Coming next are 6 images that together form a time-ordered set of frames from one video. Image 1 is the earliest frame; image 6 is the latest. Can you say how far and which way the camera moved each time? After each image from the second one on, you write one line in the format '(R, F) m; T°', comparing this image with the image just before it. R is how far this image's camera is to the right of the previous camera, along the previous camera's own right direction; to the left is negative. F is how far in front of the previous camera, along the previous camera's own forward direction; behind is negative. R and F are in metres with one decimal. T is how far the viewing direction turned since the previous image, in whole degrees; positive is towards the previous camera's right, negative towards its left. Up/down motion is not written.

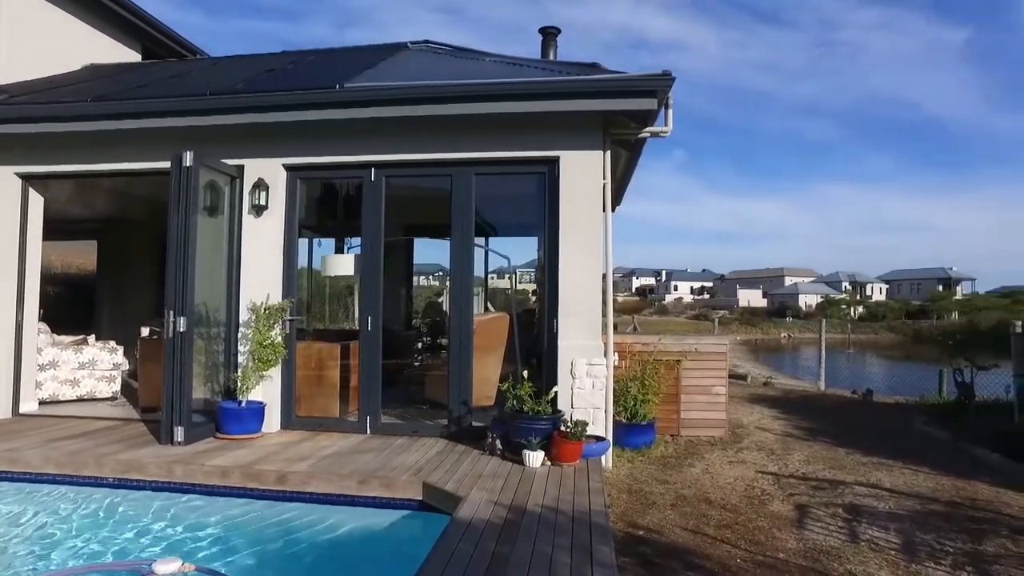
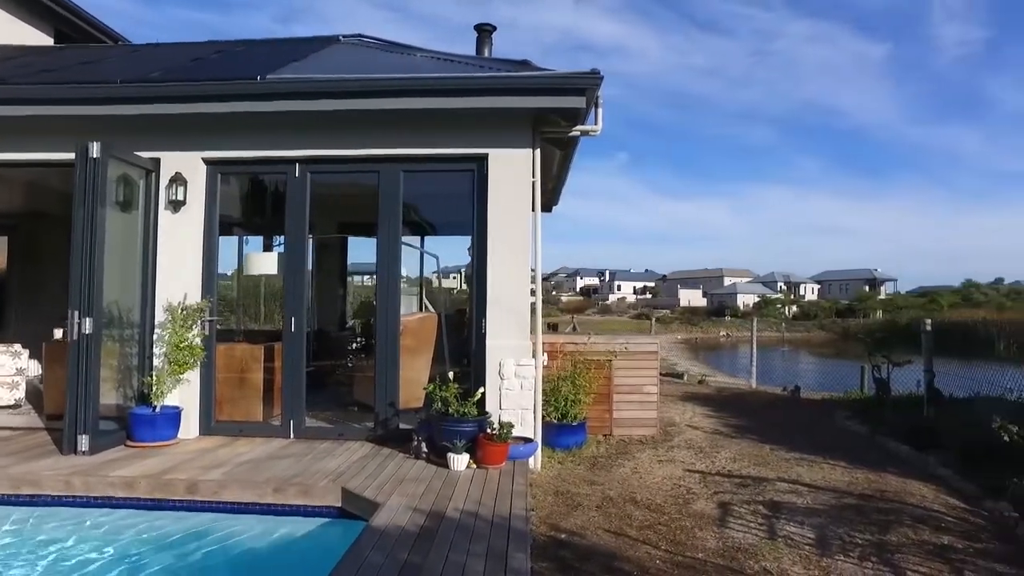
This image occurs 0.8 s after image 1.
(+0.1, +0.1) m; +4°
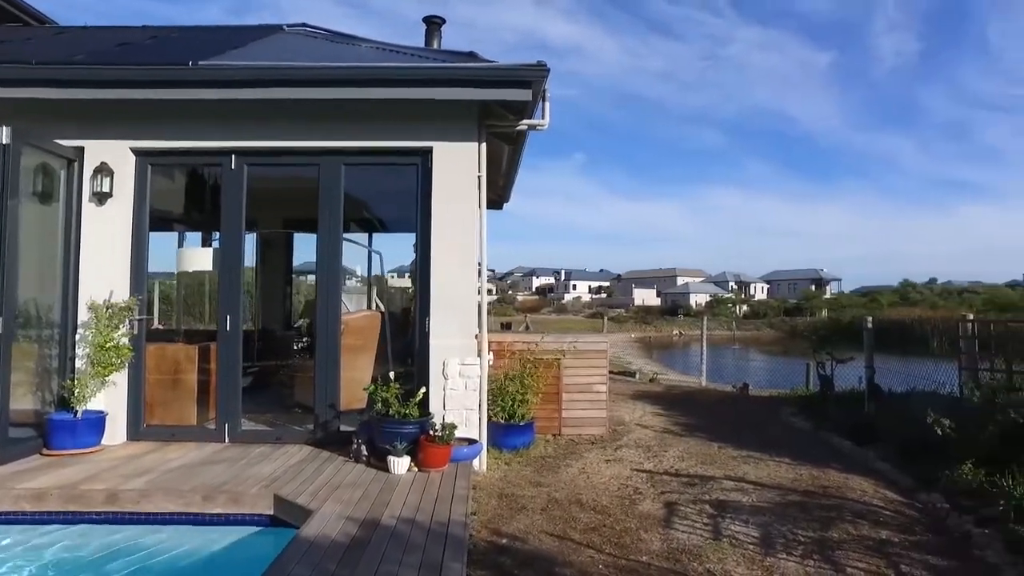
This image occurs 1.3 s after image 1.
(+0.1, +0.1) m; +4°
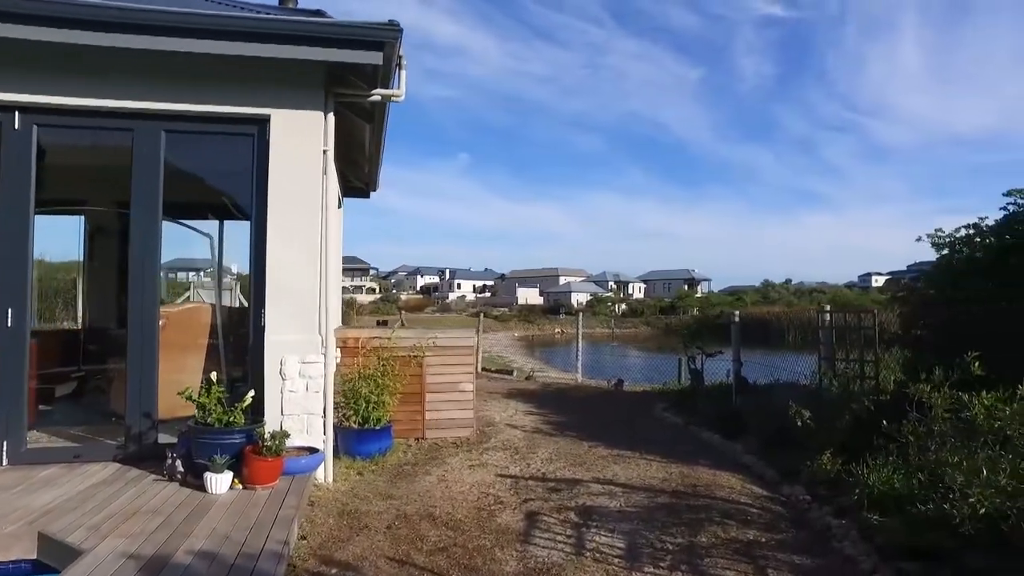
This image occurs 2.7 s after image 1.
(+0.2, +0.5) m; +9°
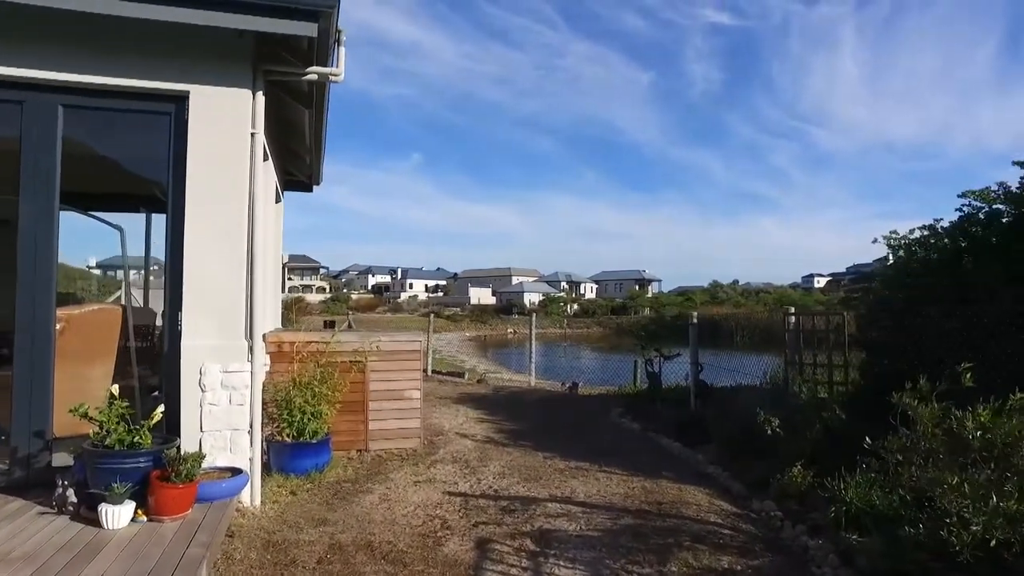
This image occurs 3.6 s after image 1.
(0.0, +0.4) m; +4°
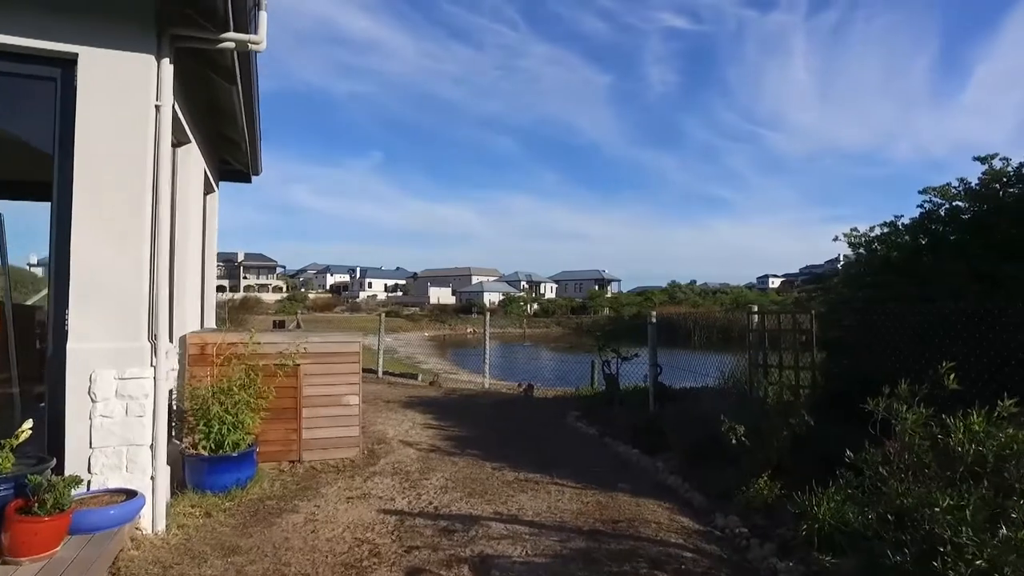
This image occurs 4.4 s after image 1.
(+0.1, +0.4) m; +3°
